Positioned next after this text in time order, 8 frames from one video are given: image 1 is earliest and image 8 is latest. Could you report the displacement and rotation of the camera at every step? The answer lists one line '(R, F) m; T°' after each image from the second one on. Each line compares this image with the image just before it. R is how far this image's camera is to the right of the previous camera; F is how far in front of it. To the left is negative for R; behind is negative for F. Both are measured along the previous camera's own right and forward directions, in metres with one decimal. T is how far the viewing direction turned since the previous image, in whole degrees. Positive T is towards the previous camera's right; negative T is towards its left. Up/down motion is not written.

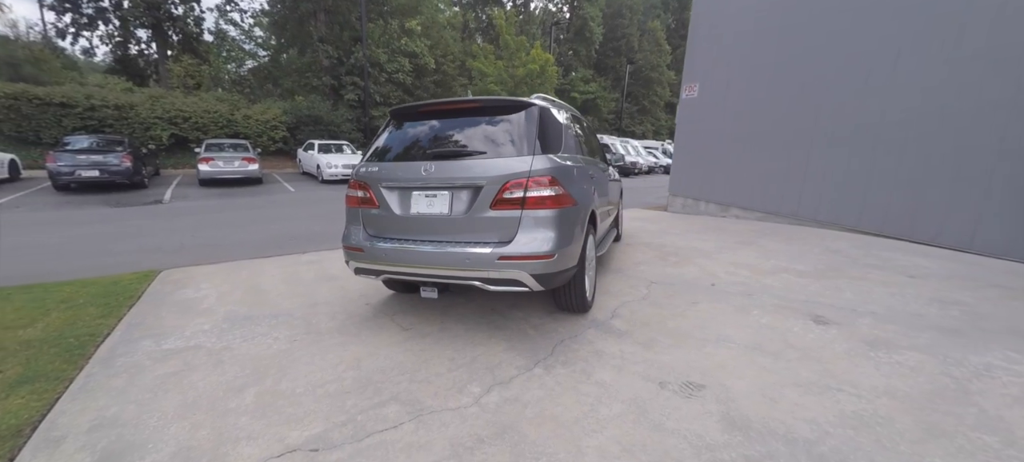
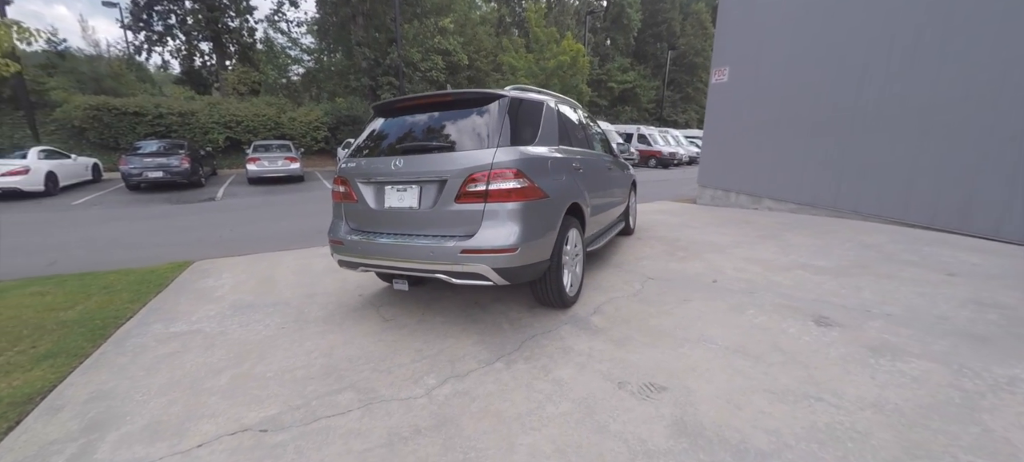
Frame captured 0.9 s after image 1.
(+0.6, +0.1) m; -7°
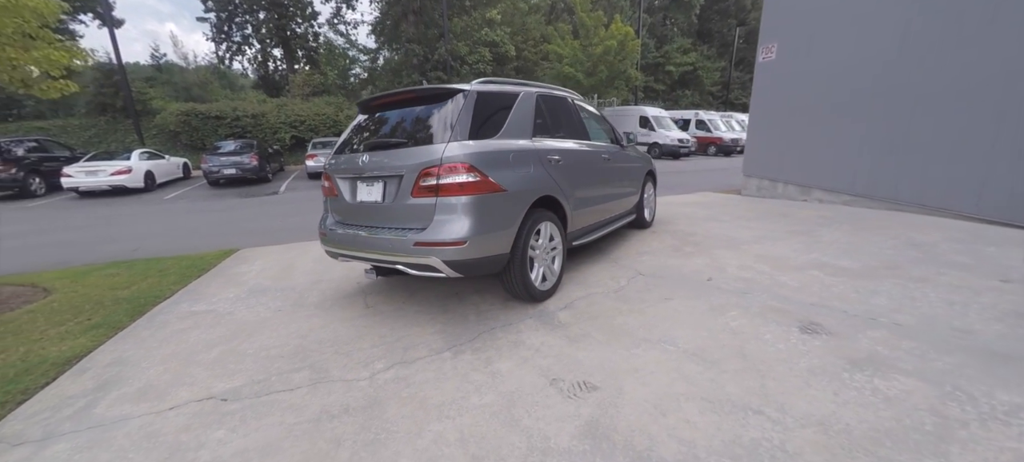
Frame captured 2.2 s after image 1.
(+0.8, 0.0) m; -9°
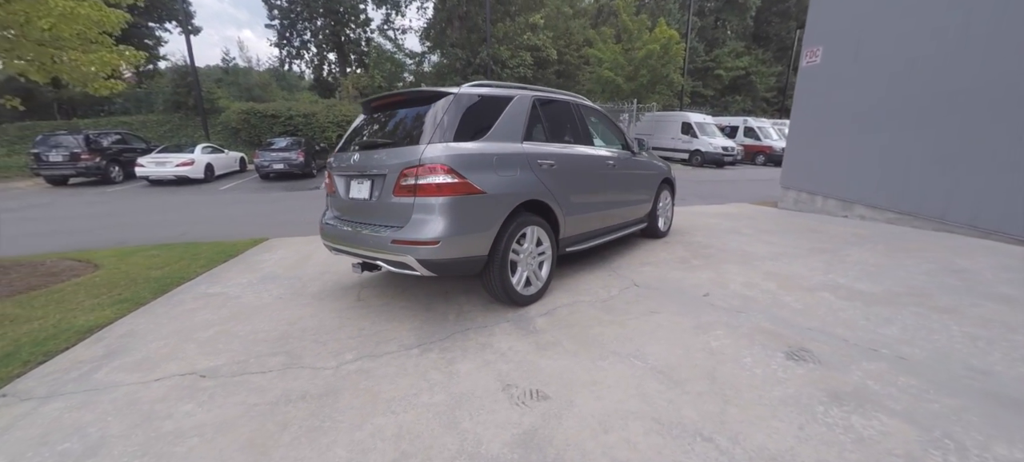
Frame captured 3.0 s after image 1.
(+0.5, 0.0) m; -6°
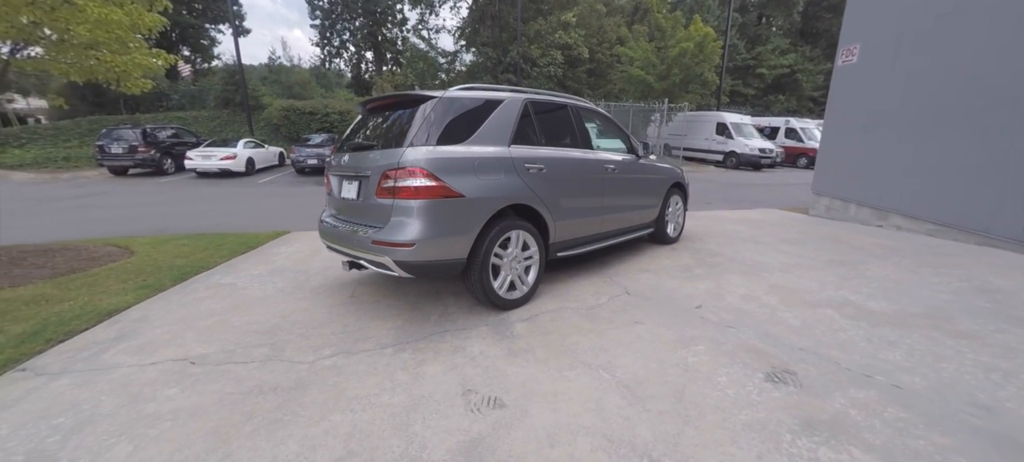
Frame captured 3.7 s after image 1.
(+0.4, 0.0) m; -5°
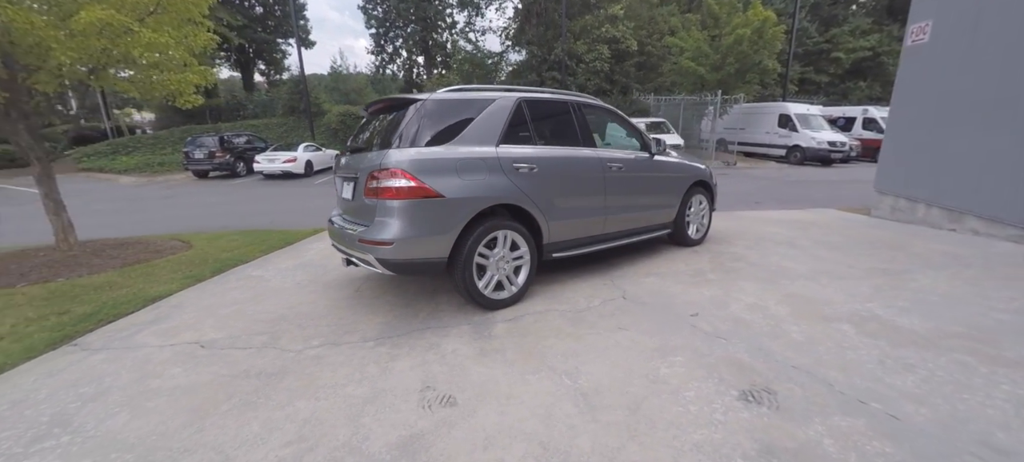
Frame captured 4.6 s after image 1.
(+0.6, +0.1) m; -8°
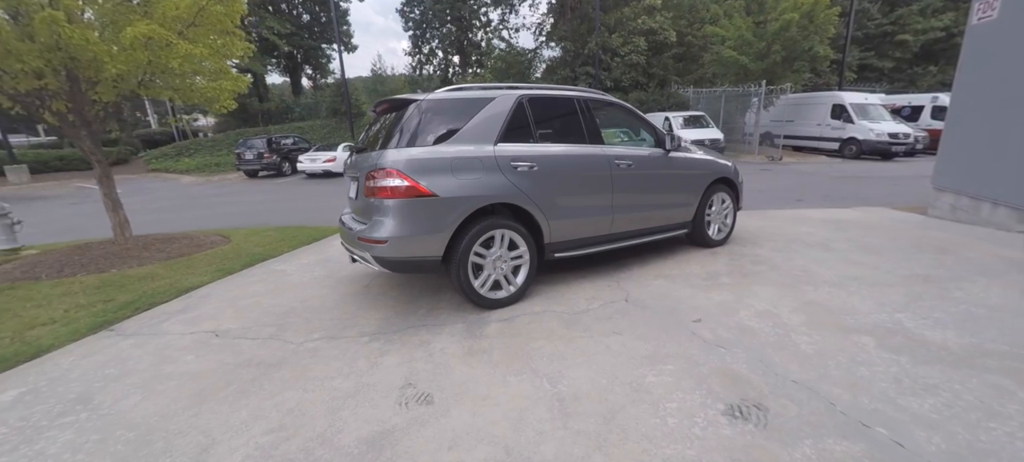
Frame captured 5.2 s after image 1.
(+0.4, +0.1) m; -6°
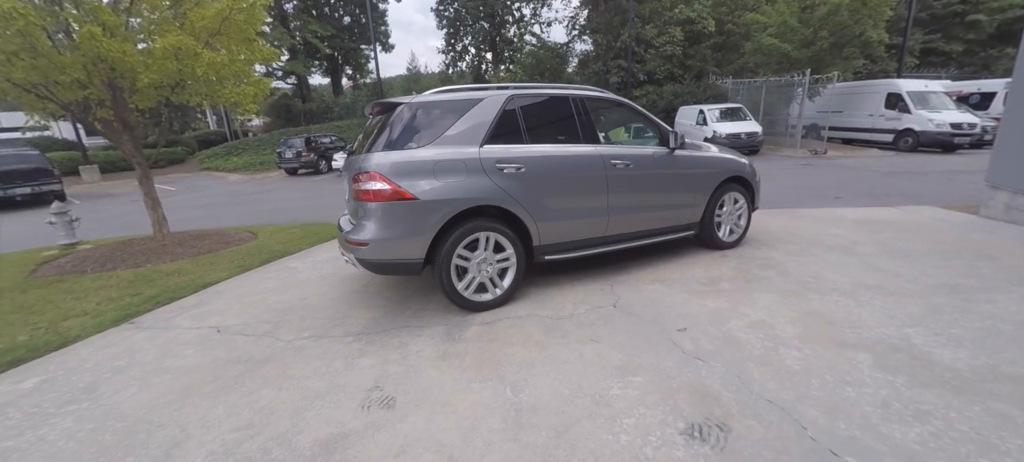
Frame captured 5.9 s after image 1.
(+0.4, +0.1) m; -6°
